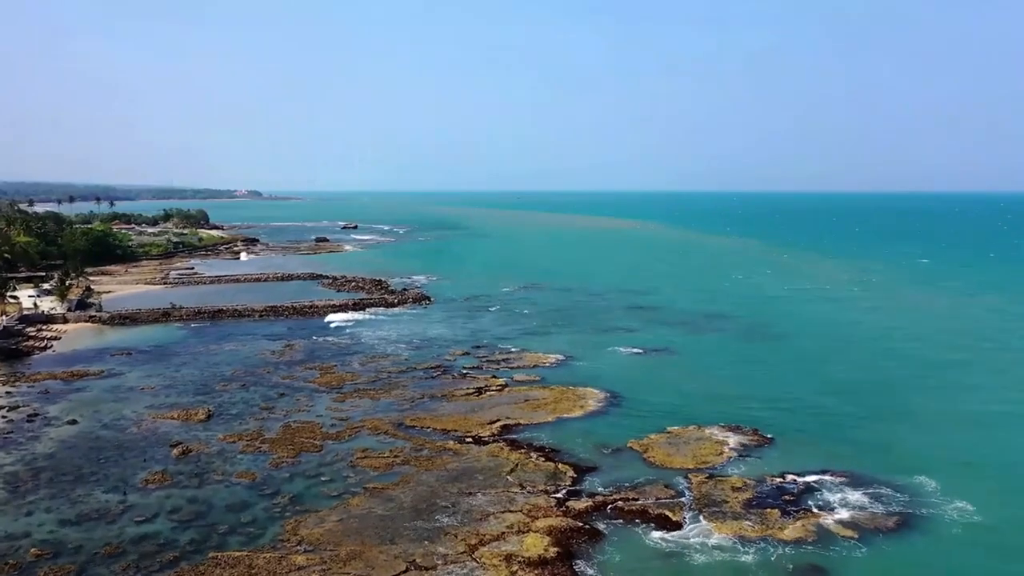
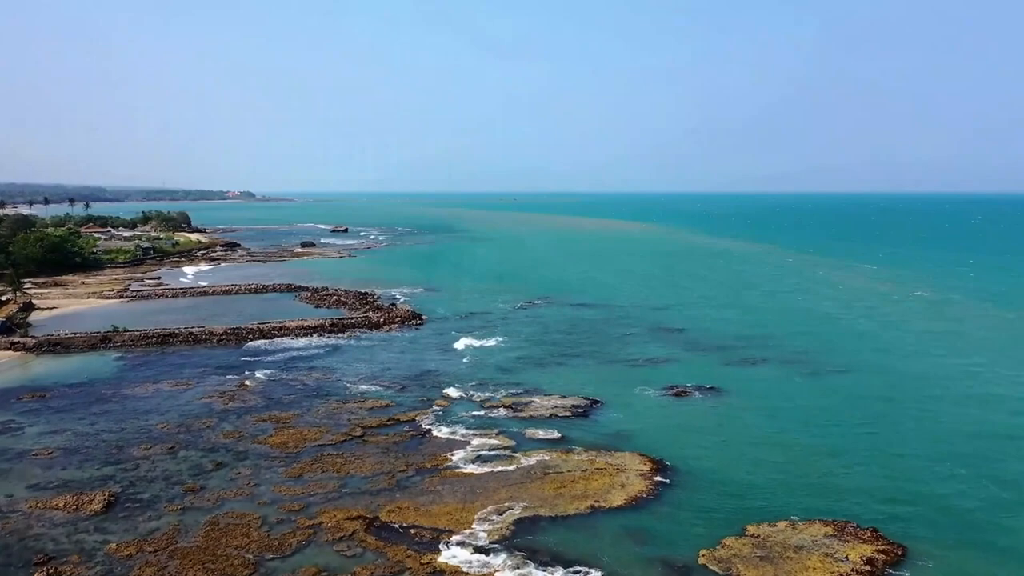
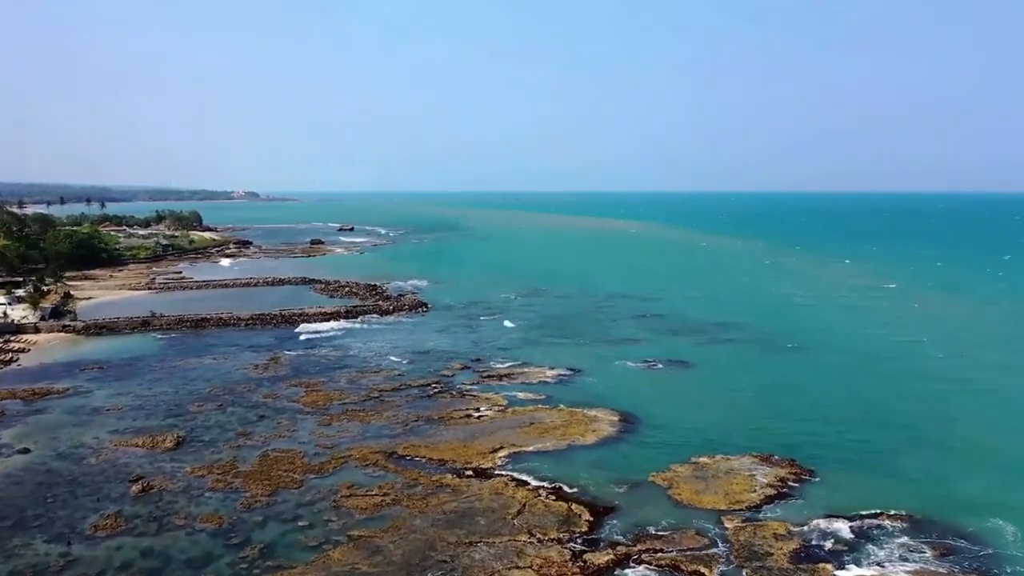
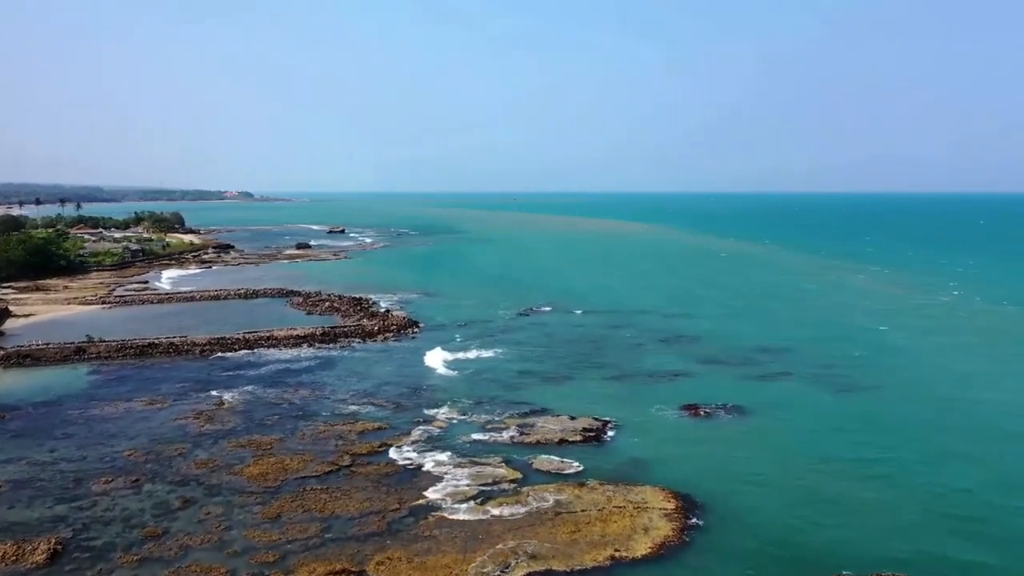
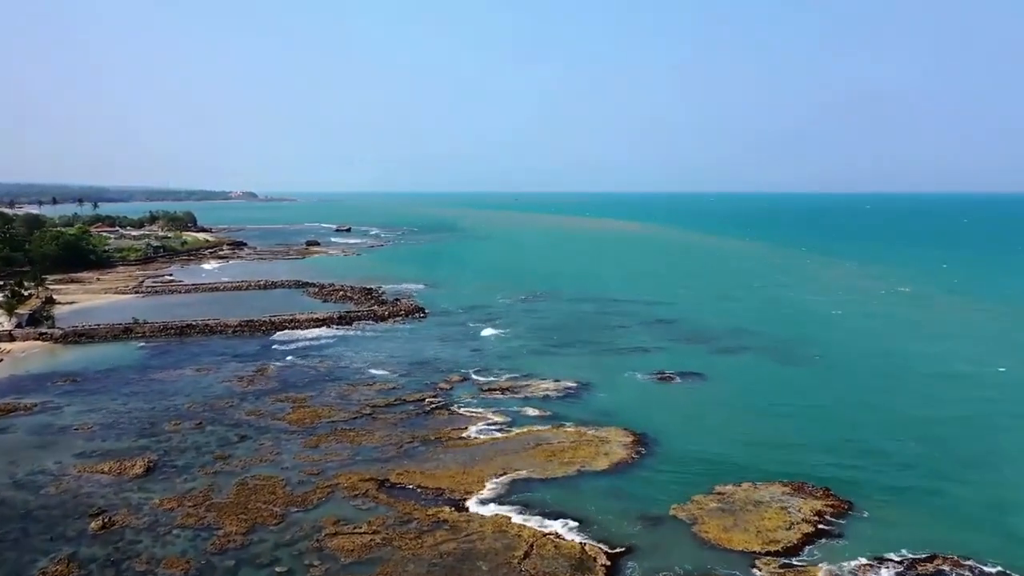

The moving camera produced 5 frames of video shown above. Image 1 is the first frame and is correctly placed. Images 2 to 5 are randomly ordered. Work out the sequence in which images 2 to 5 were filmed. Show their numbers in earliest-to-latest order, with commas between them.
3, 5, 2, 4
